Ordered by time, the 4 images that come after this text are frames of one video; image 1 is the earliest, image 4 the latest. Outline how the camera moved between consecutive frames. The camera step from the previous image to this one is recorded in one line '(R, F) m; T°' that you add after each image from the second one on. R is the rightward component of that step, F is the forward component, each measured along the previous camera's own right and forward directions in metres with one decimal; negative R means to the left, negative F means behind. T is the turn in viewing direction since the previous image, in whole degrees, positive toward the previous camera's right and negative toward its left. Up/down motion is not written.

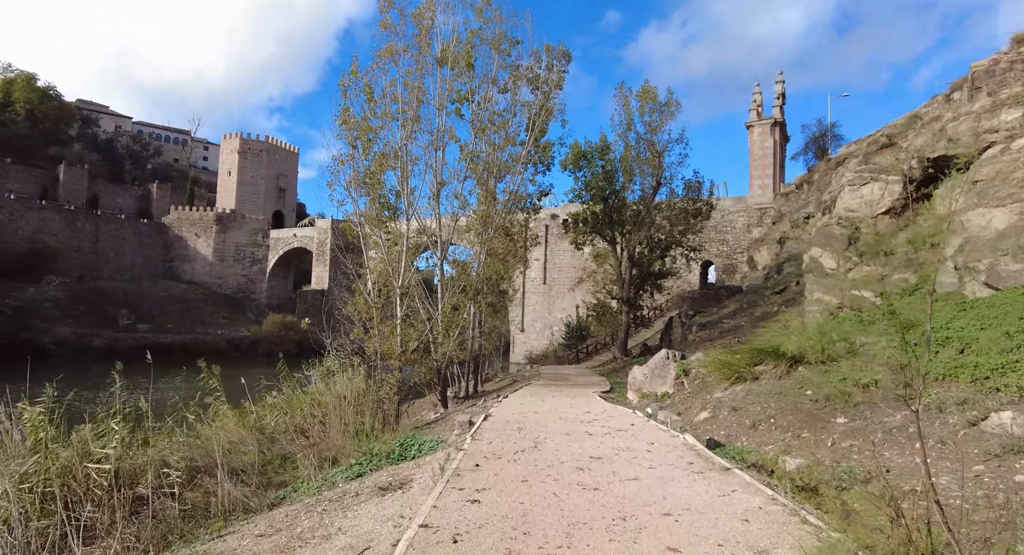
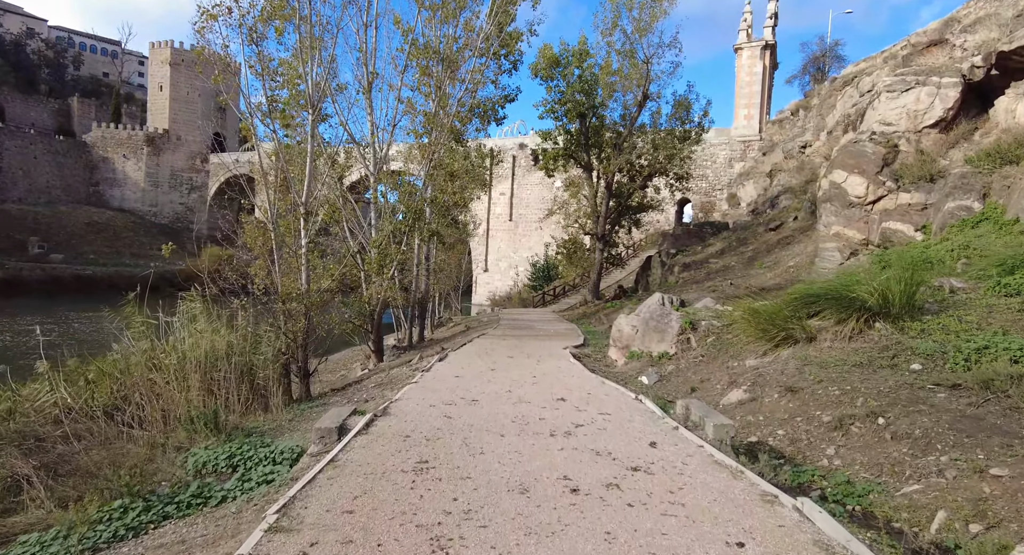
(+0.3, +2.9) m; +3°
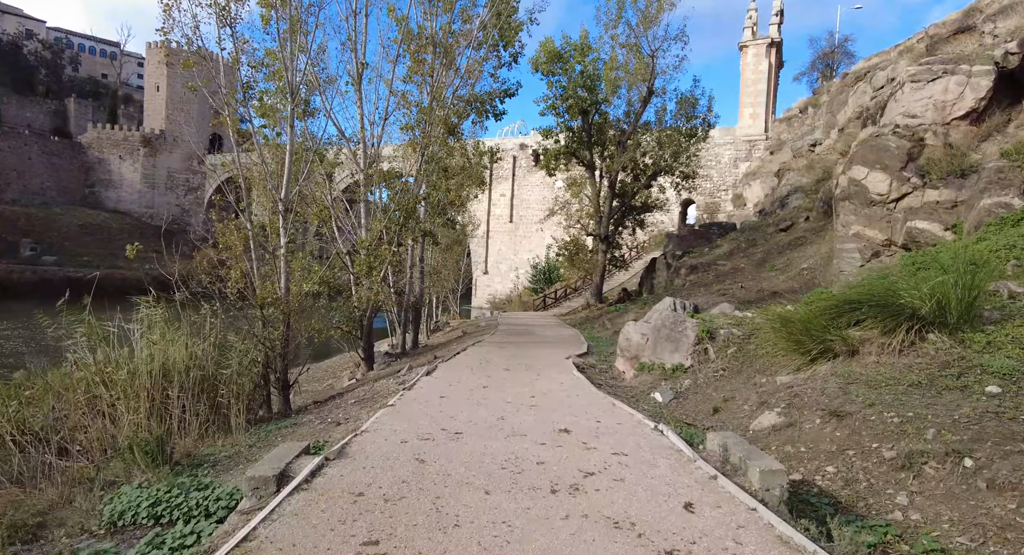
(0.0, +0.7) m; 0°
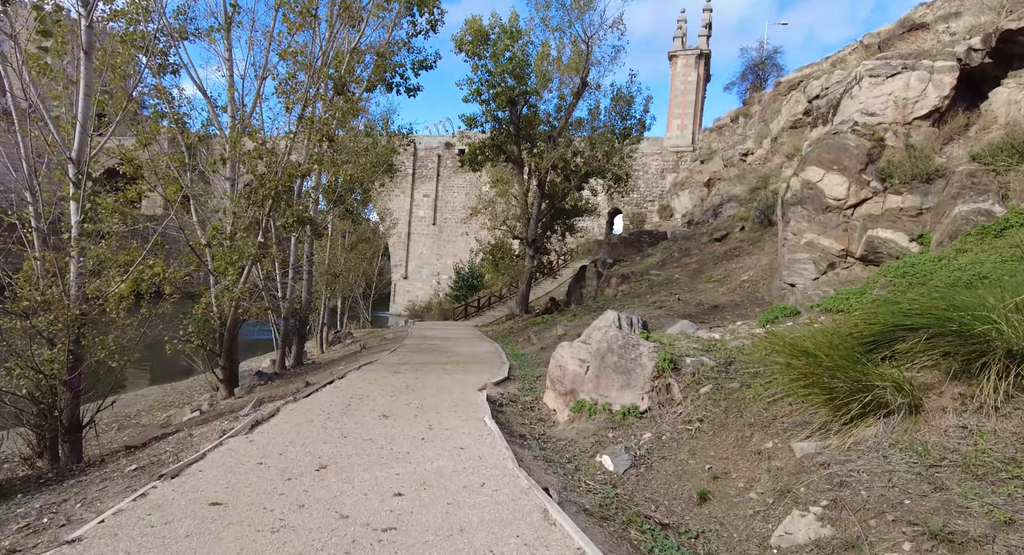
(+0.3, +1.9) m; +7°
